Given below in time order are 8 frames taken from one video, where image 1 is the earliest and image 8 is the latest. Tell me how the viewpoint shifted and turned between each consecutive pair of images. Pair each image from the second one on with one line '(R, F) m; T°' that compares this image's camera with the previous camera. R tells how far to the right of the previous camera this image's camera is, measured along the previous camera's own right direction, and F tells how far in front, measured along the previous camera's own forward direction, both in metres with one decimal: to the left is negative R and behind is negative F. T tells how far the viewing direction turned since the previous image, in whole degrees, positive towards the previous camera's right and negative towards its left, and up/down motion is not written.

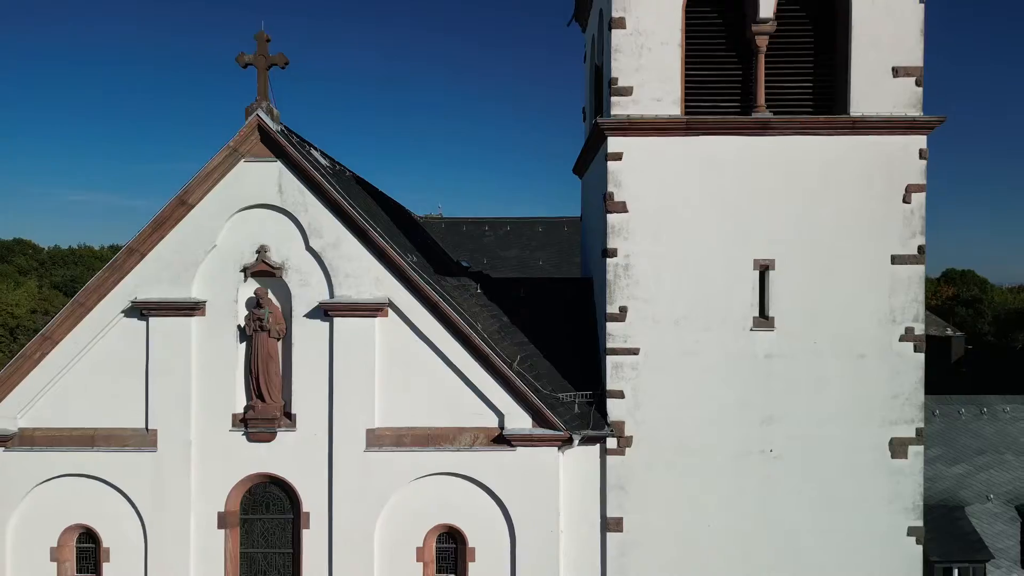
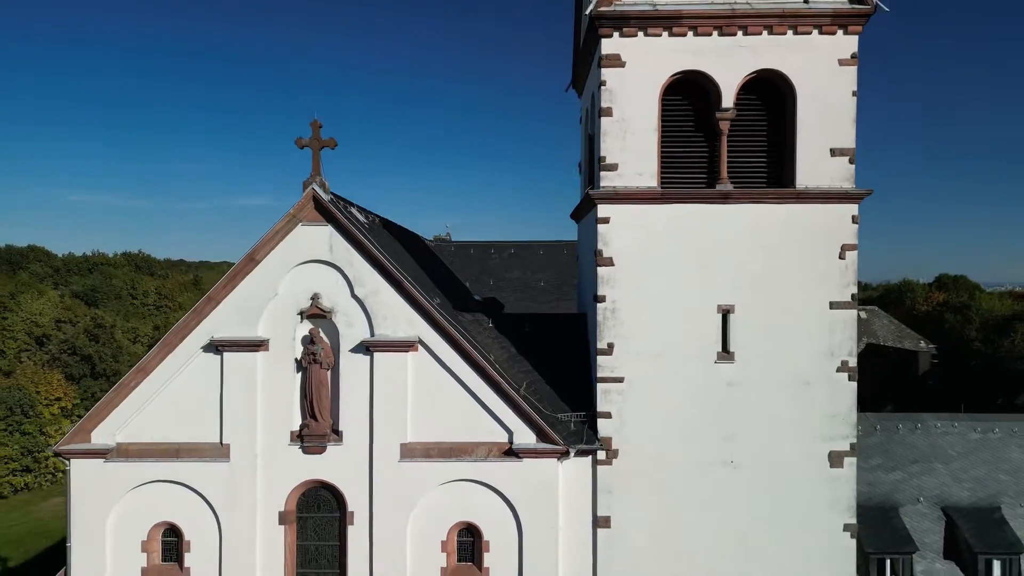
(-0.1, -2.1) m; 0°
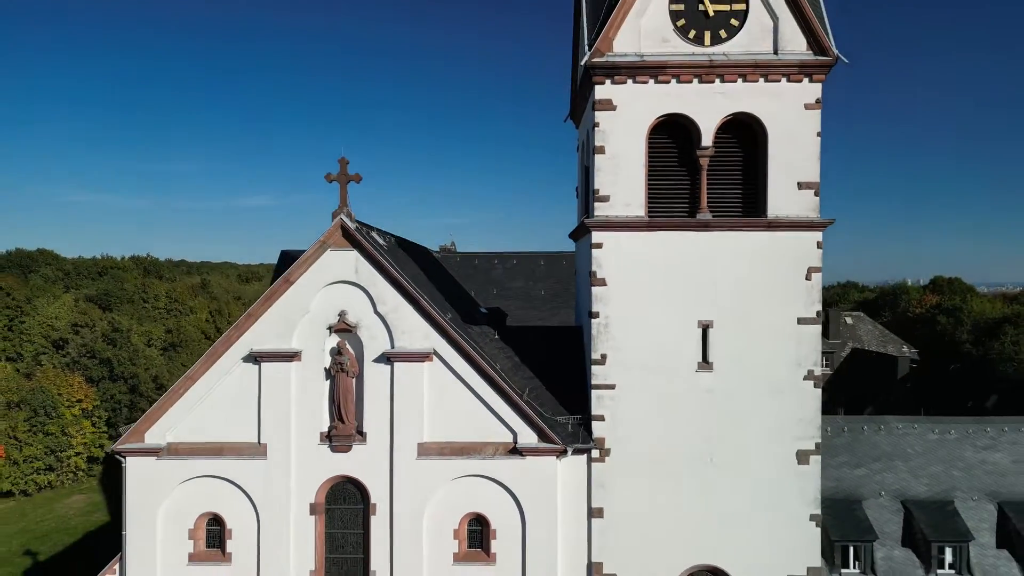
(-0.1, -1.5) m; 0°
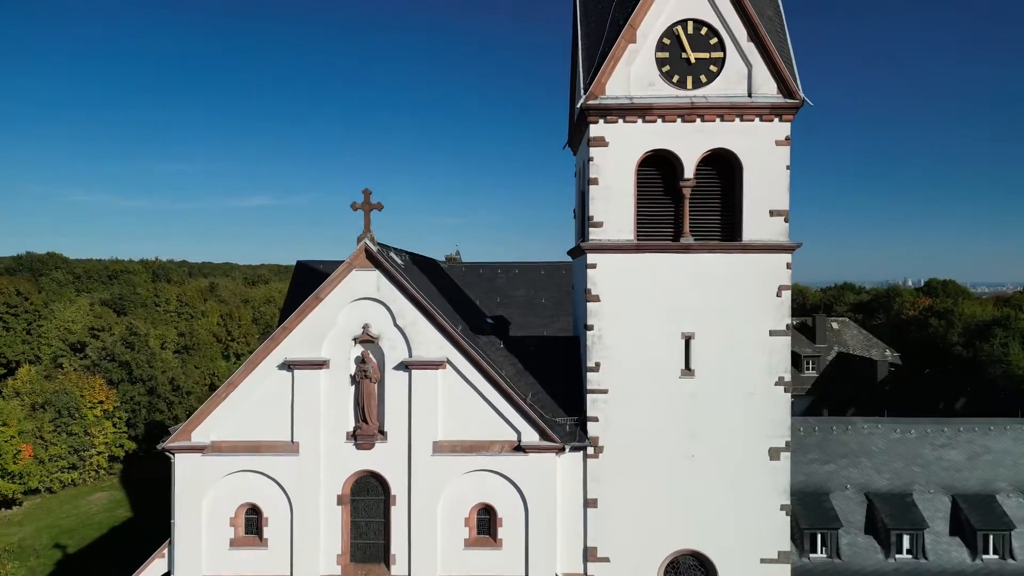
(-0.1, -1.7) m; 0°
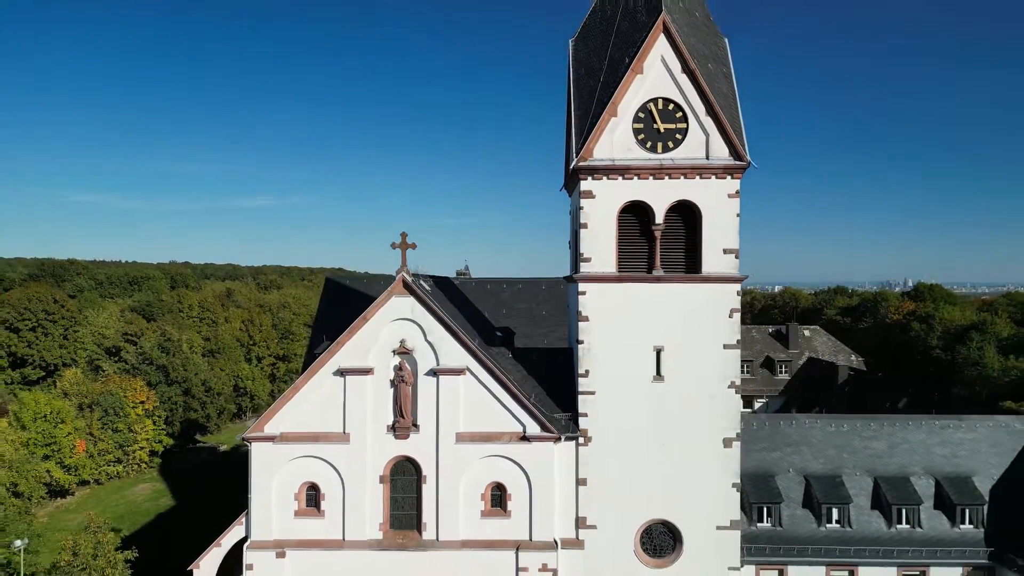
(-0.2, -3.9) m; 0°
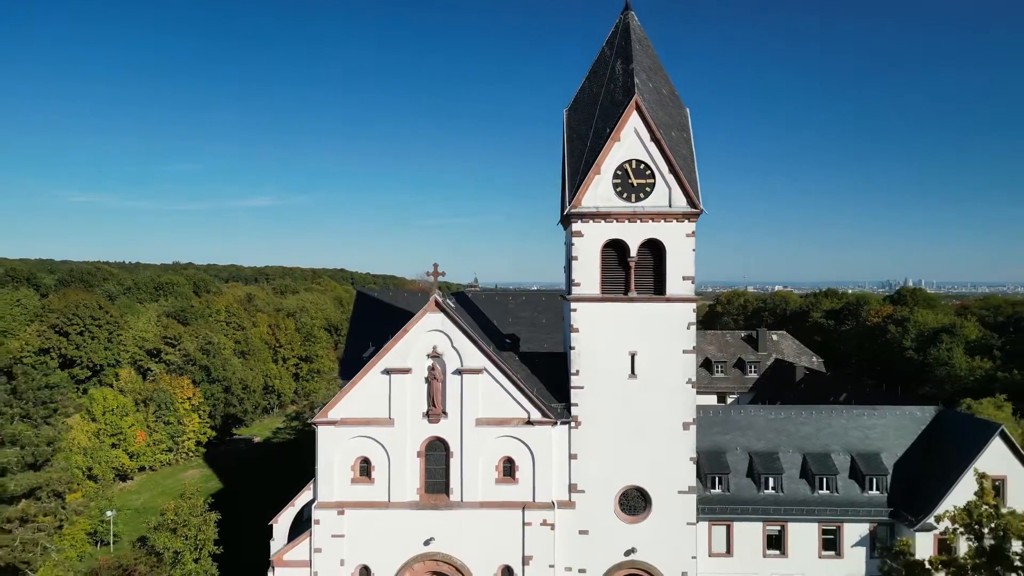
(-0.2, -5.5) m; 0°
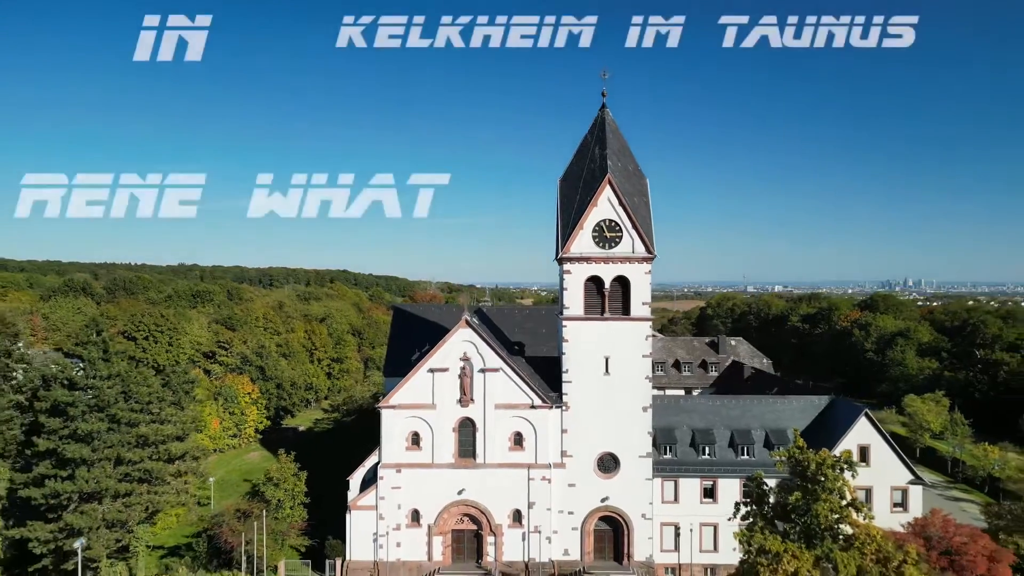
(-0.4, -9.7) m; 0°
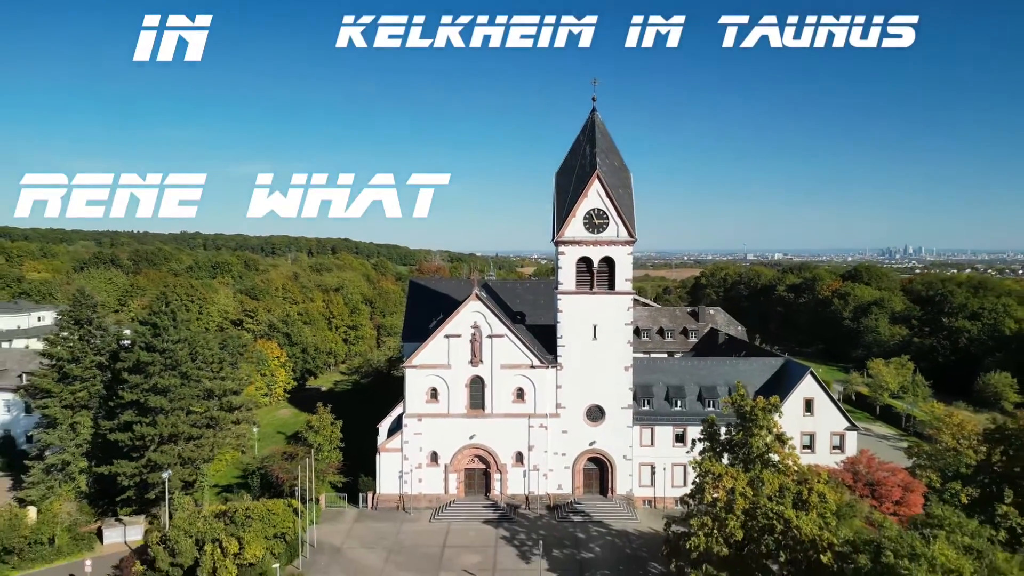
(-0.2, -6.2) m; 0°
